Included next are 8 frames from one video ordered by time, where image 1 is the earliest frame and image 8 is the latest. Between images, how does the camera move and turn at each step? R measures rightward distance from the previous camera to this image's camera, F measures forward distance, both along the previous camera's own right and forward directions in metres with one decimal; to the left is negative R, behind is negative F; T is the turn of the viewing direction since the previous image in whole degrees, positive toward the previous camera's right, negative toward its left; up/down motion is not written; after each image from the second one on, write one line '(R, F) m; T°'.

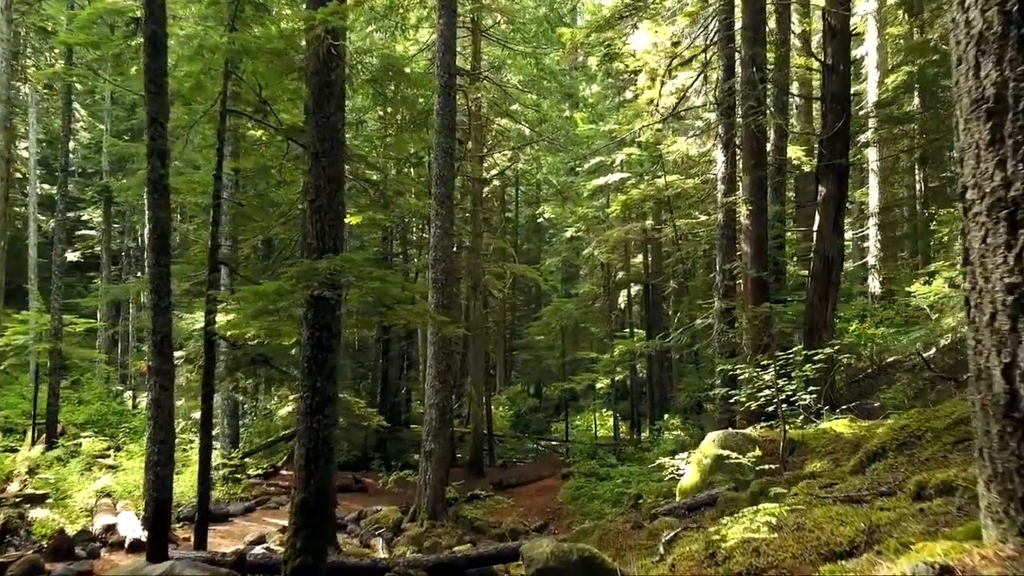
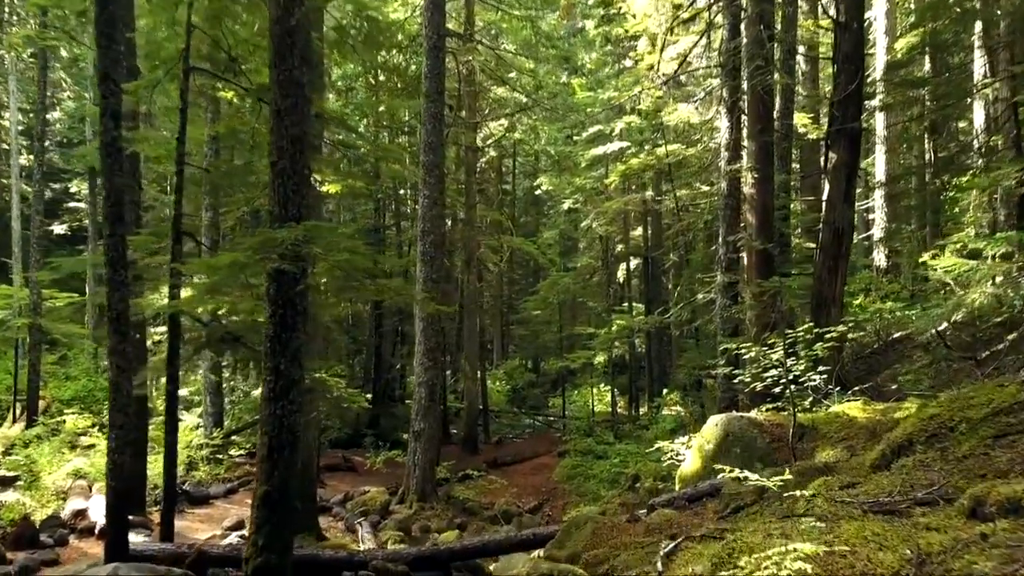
(+0.1, +0.6) m; 0°
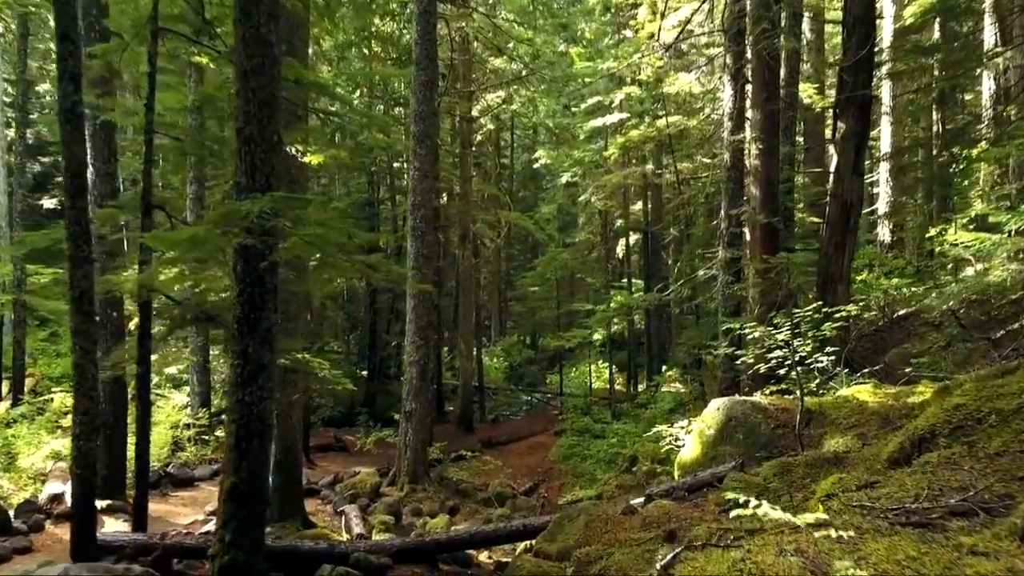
(+0.1, +0.5) m; 0°
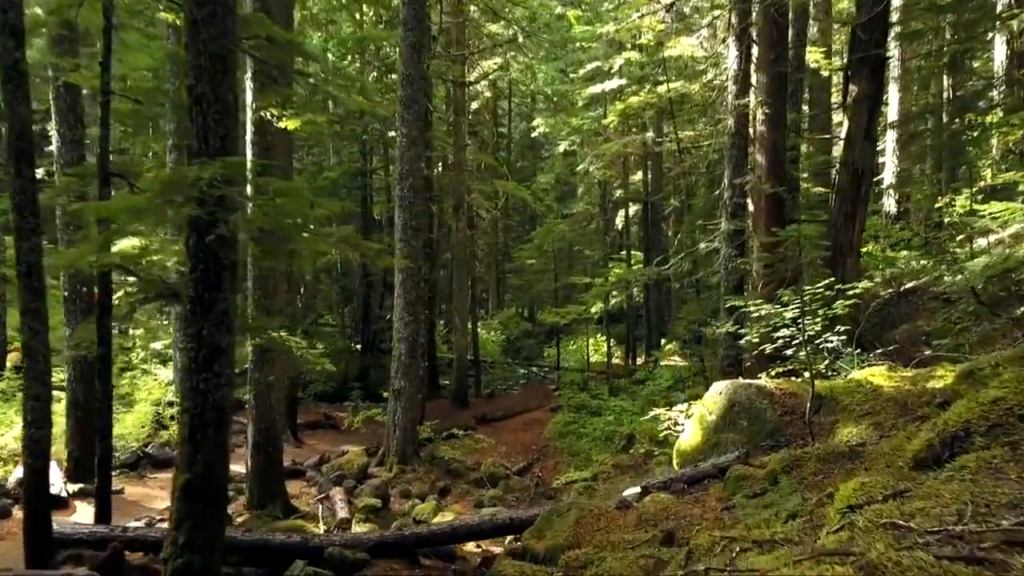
(+0.1, +0.5) m; 0°
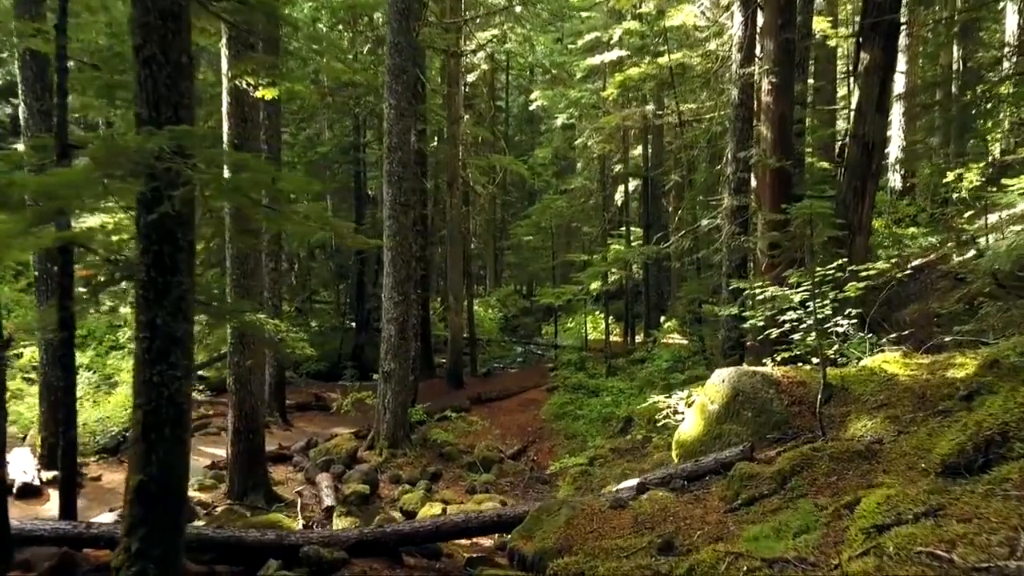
(+0.1, +0.5) m; 0°
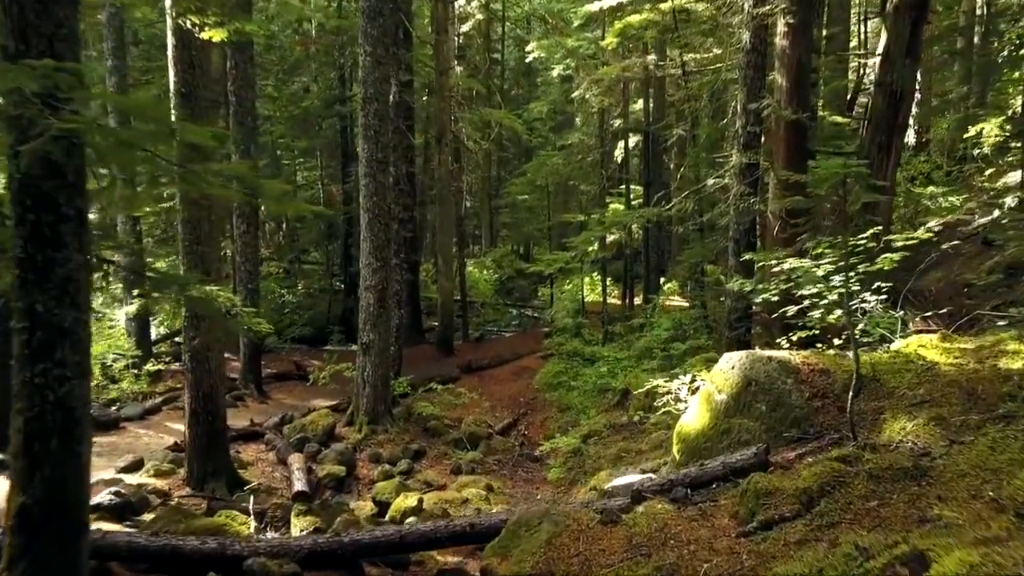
(+0.2, +0.9) m; 0°
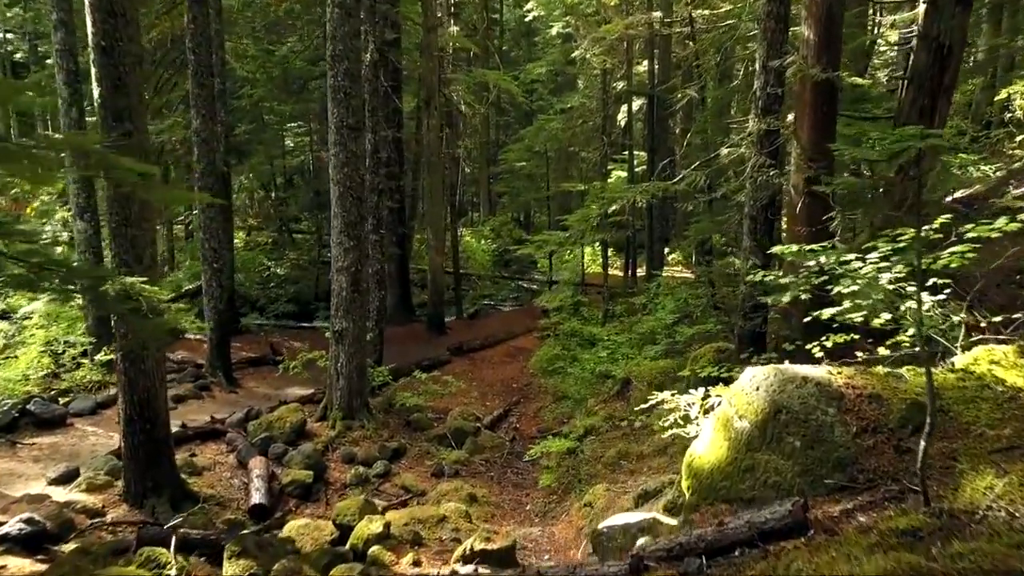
(+0.2, +1.1) m; 0°
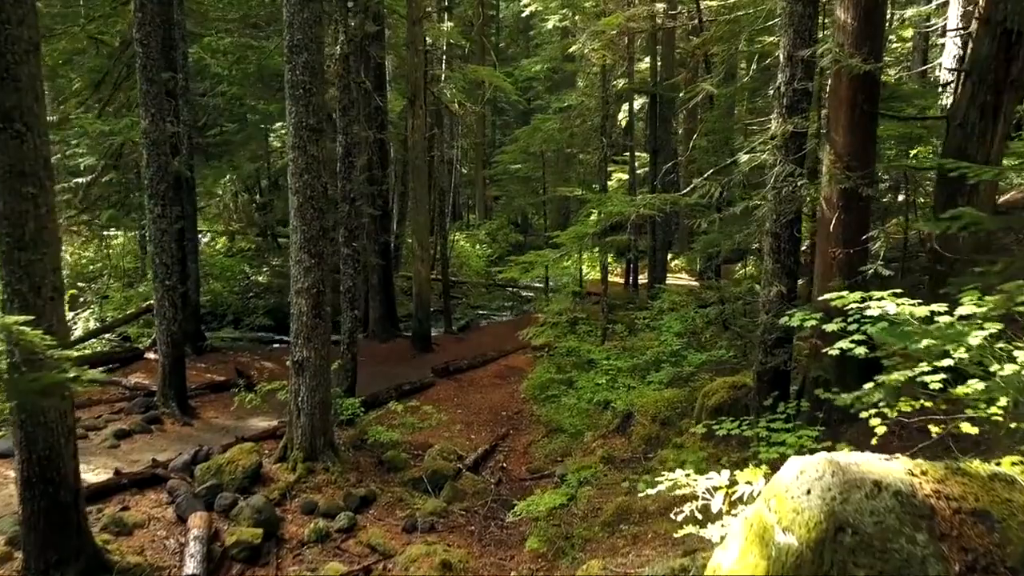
(+0.2, +1.2) m; 0°
